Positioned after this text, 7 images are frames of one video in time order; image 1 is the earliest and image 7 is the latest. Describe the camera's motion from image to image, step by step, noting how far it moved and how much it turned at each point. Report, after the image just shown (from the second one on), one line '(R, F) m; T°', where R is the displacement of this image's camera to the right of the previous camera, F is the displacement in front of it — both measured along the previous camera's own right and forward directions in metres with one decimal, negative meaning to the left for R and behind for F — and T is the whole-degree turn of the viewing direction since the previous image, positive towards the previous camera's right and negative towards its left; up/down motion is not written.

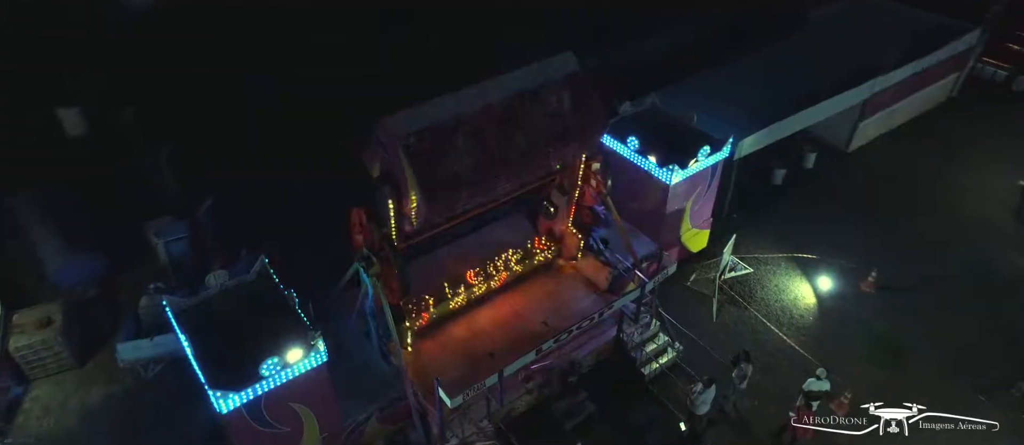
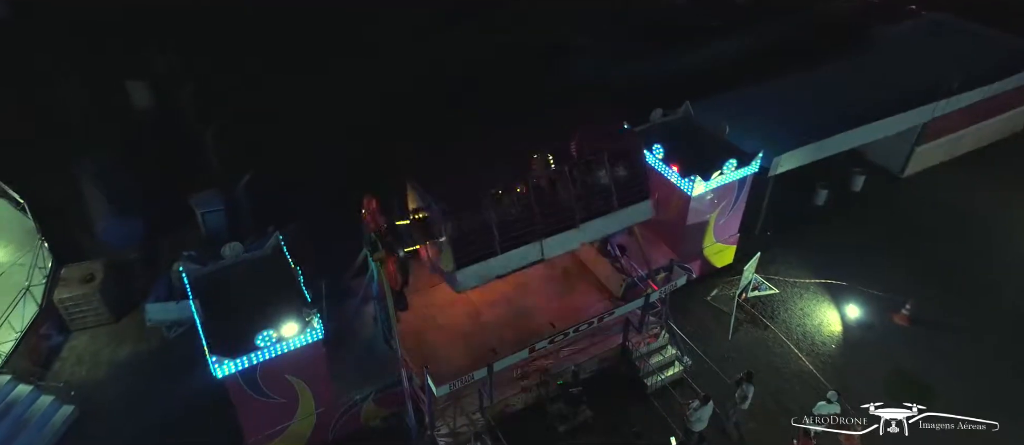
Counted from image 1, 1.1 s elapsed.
(+0.6, 0.0) m; -5°
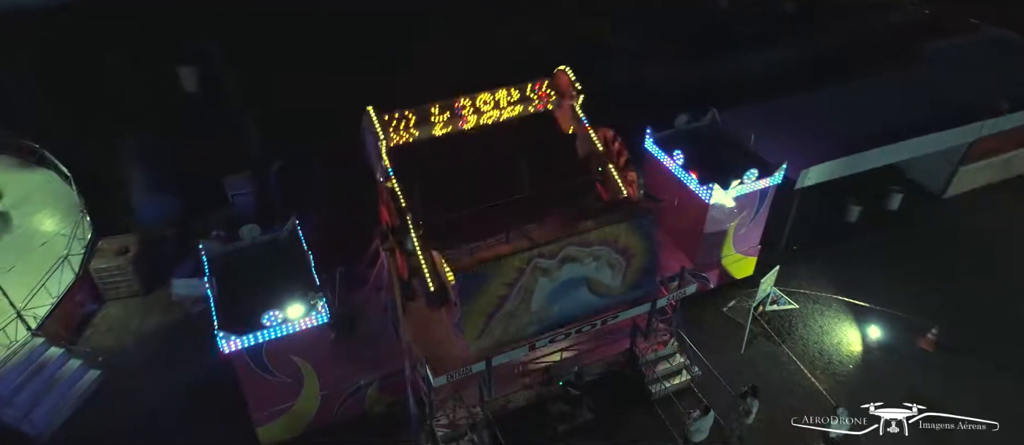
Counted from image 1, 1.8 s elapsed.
(+0.4, 0.0) m; -4°
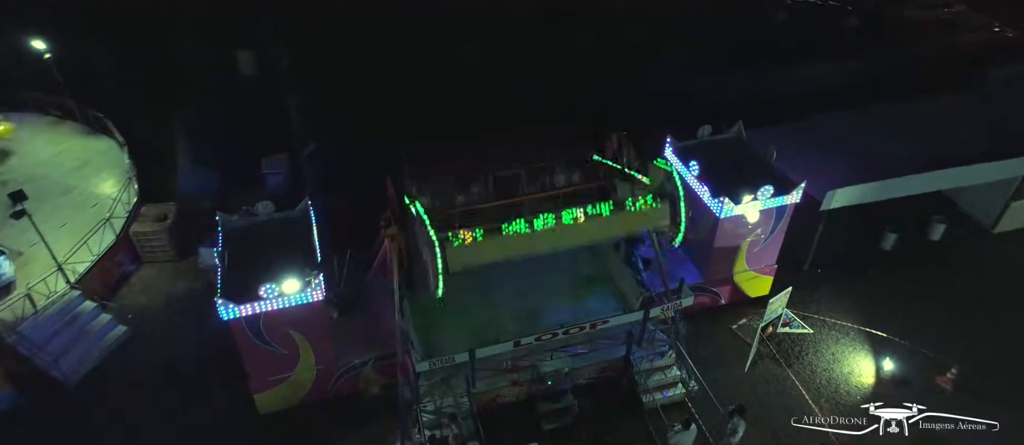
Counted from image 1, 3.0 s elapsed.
(+0.7, -0.1) m; -5°
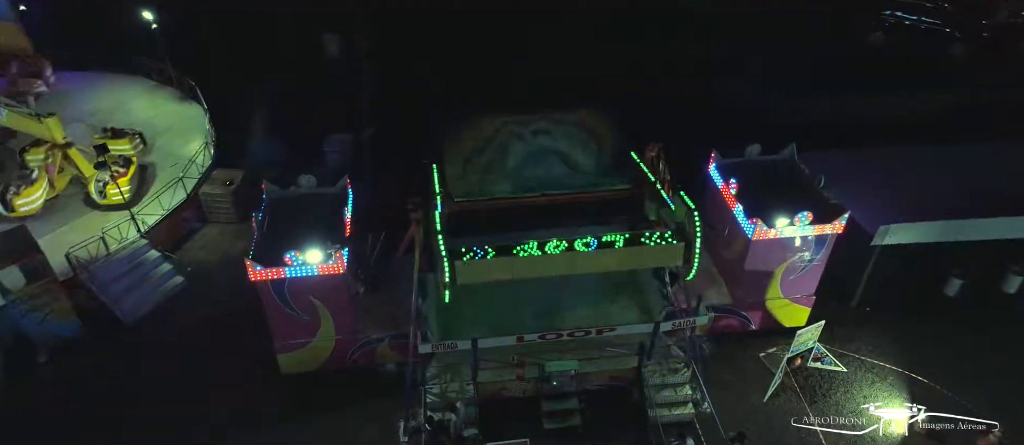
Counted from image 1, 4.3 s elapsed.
(+0.7, -0.1) m; -7°
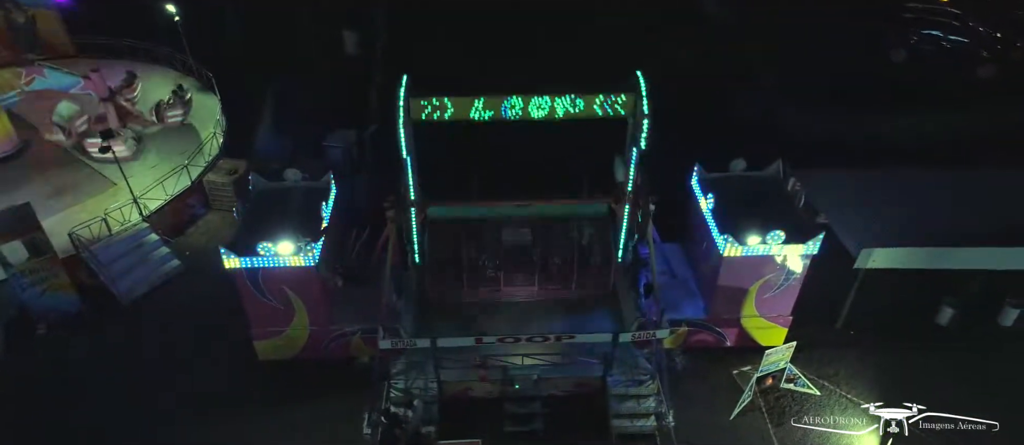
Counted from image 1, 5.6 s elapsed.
(+0.8, -0.1) m; -3°
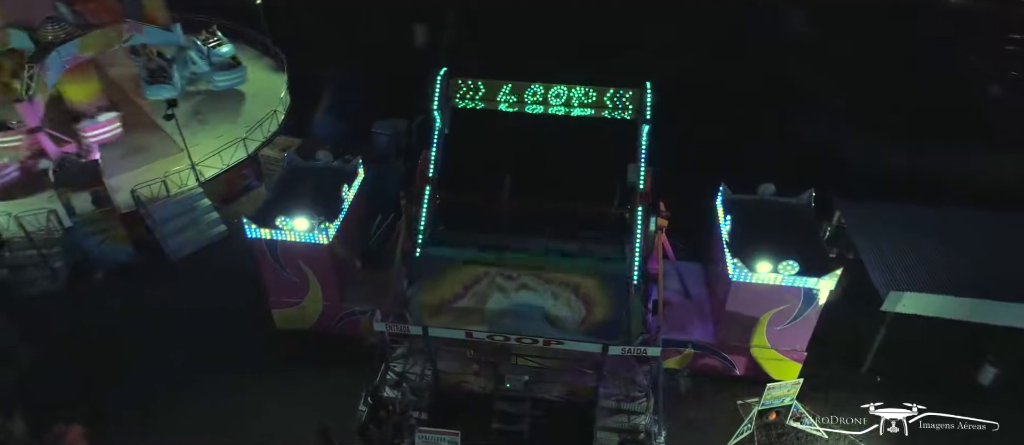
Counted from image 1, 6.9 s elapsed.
(+0.9, -0.1) m; -7°
